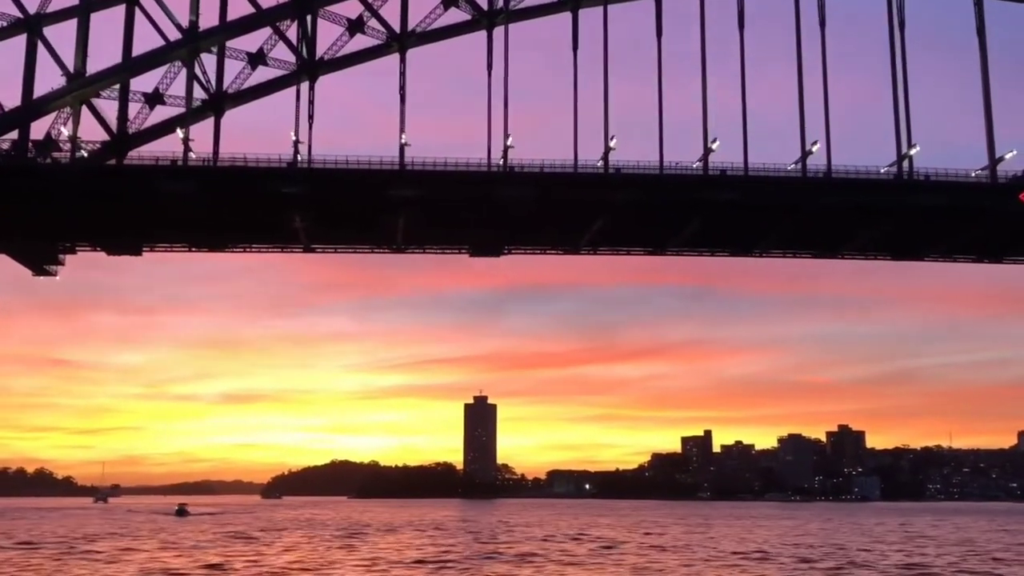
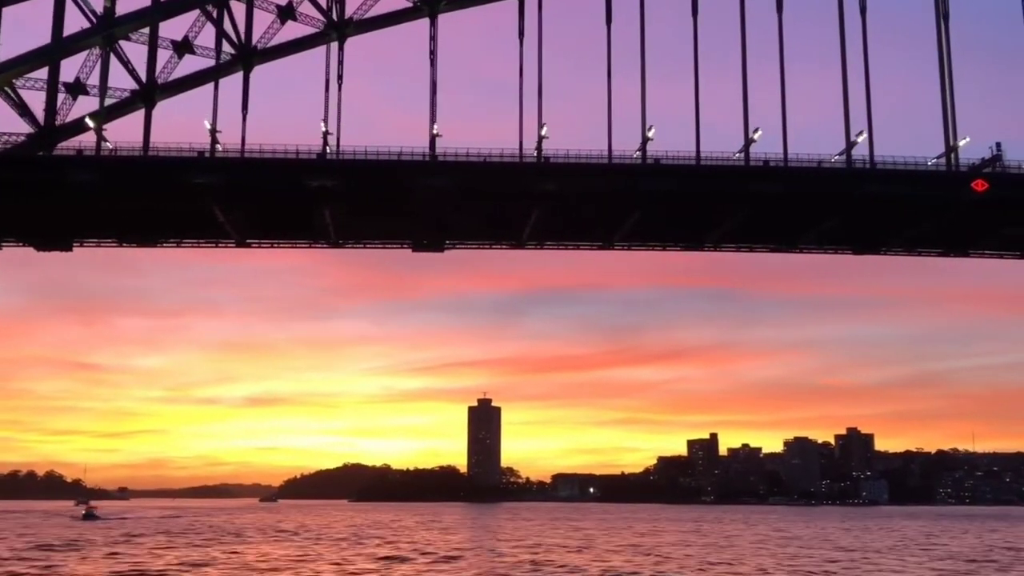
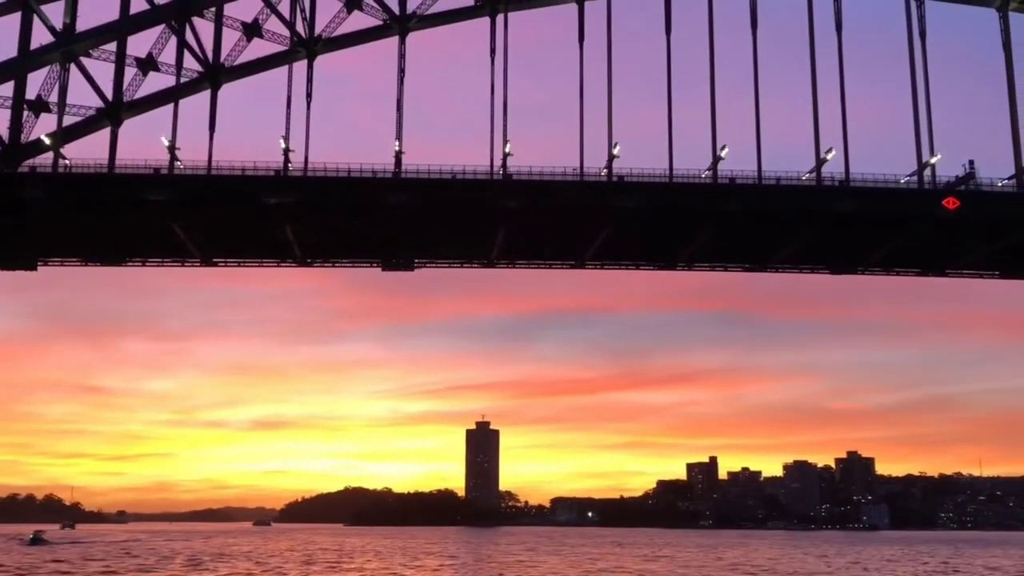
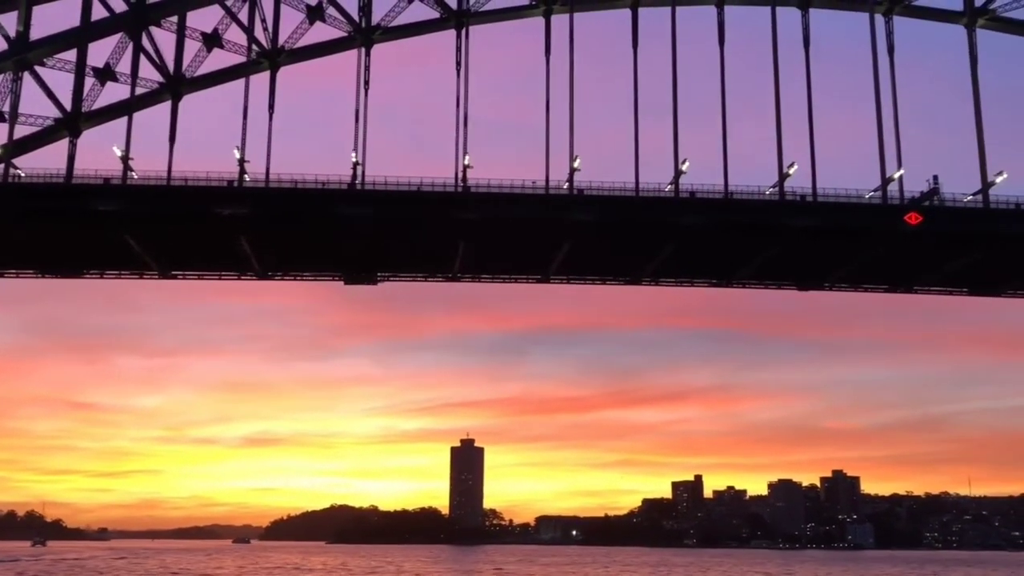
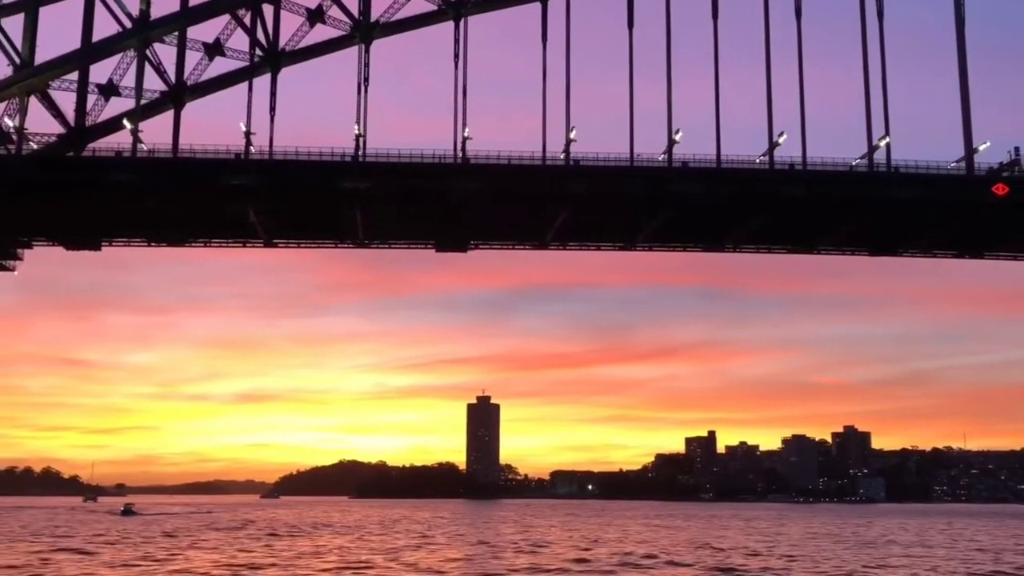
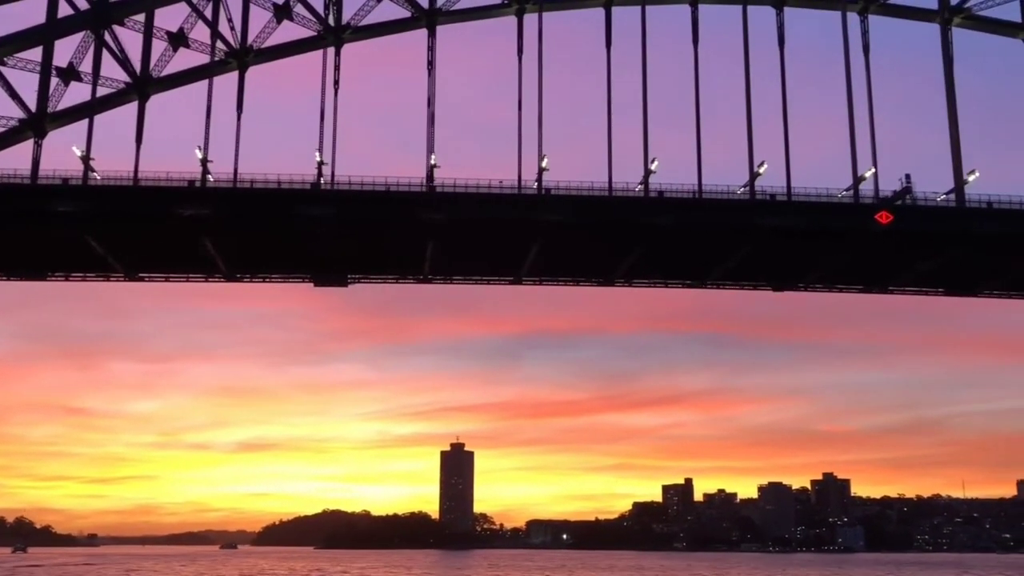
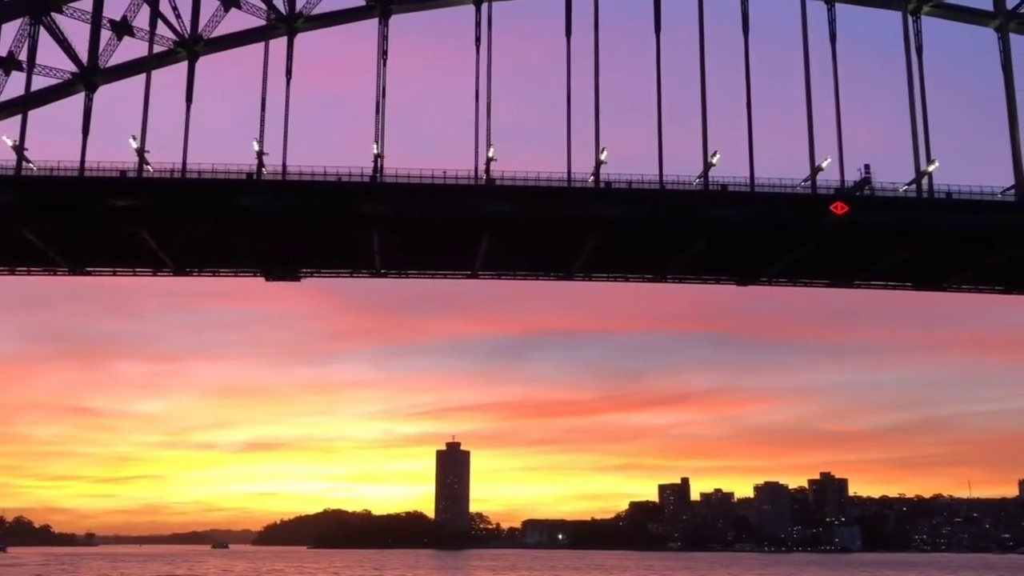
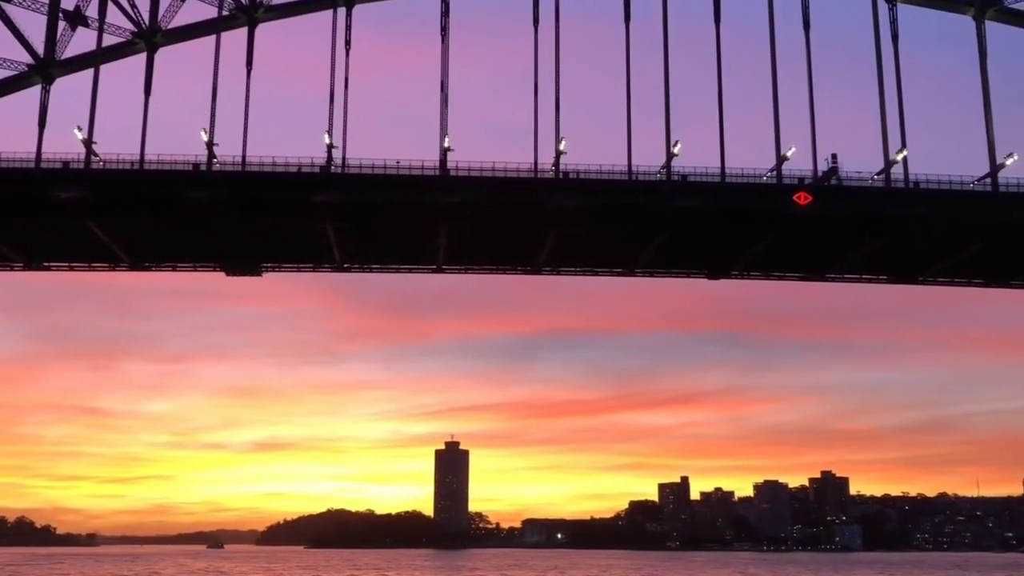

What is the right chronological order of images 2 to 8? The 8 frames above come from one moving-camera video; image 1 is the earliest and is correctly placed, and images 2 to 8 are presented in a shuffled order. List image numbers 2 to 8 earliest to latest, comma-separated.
5, 2, 3, 4, 6, 7, 8
